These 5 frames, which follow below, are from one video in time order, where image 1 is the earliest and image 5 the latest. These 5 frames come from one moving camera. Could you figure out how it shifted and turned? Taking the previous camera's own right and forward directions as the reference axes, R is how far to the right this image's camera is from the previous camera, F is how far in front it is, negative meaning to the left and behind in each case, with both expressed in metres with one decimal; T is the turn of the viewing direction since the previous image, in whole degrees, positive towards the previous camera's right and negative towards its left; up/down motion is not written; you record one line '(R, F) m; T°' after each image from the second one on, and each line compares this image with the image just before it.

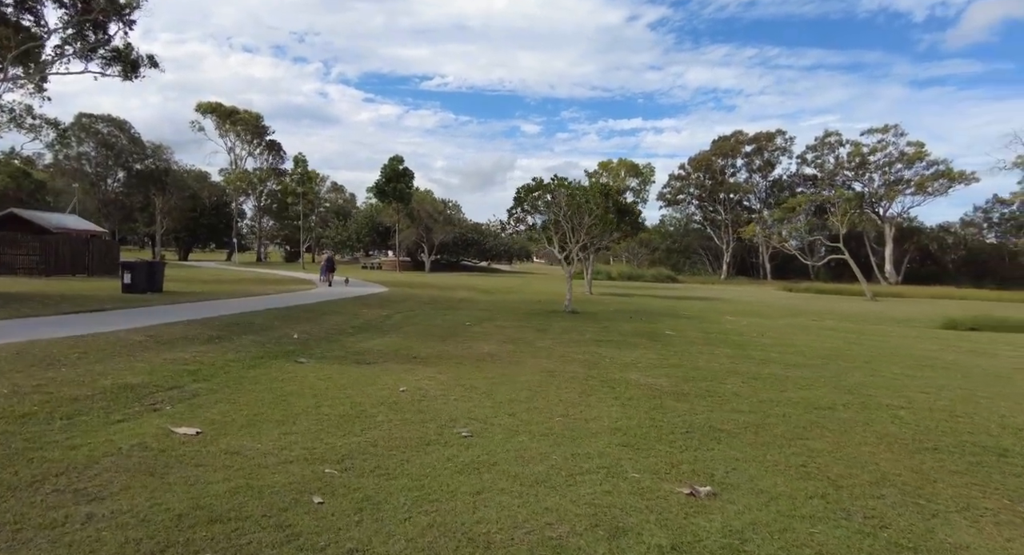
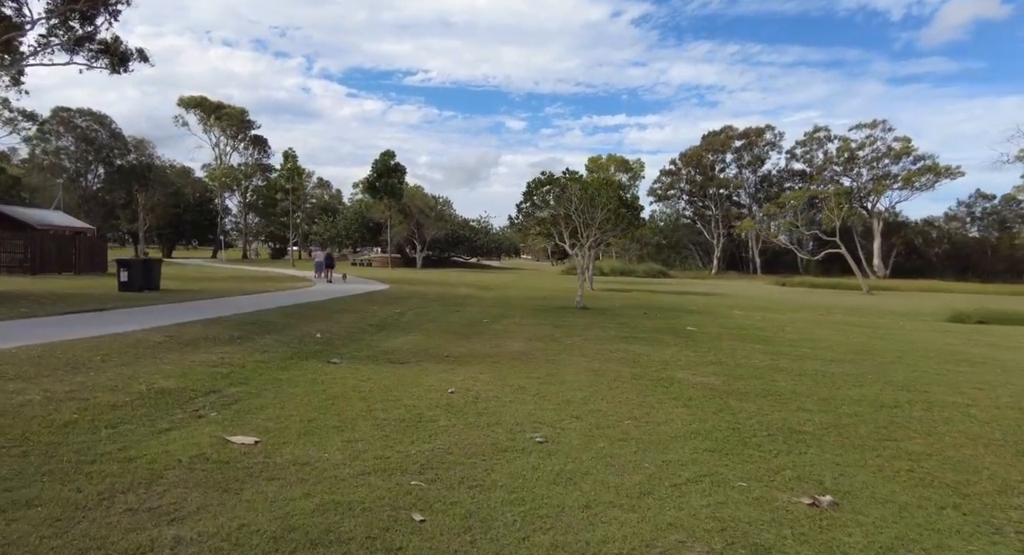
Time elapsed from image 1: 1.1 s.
(-0.8, +0.3) m; +1°
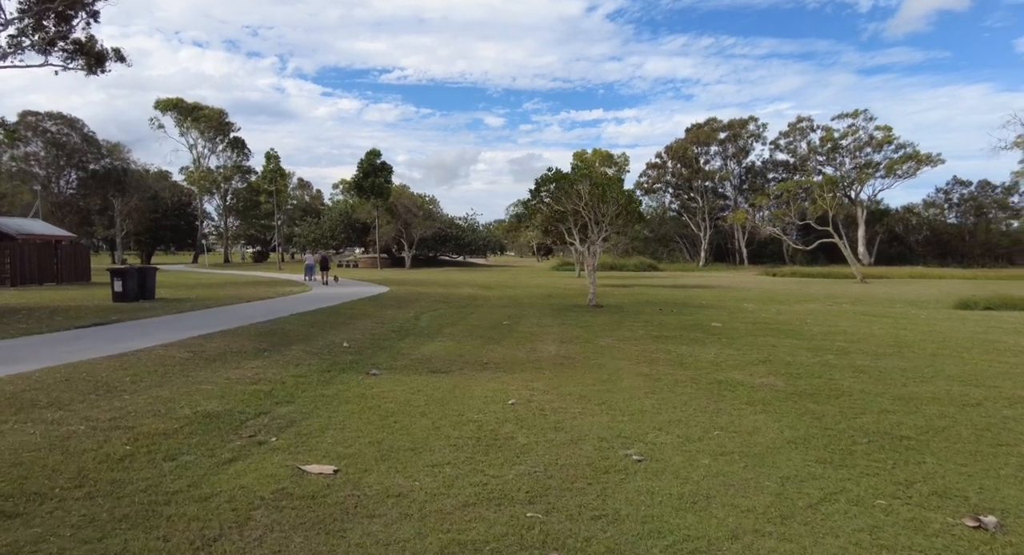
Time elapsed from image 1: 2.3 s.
(-0.8, +0.4) m; +2°
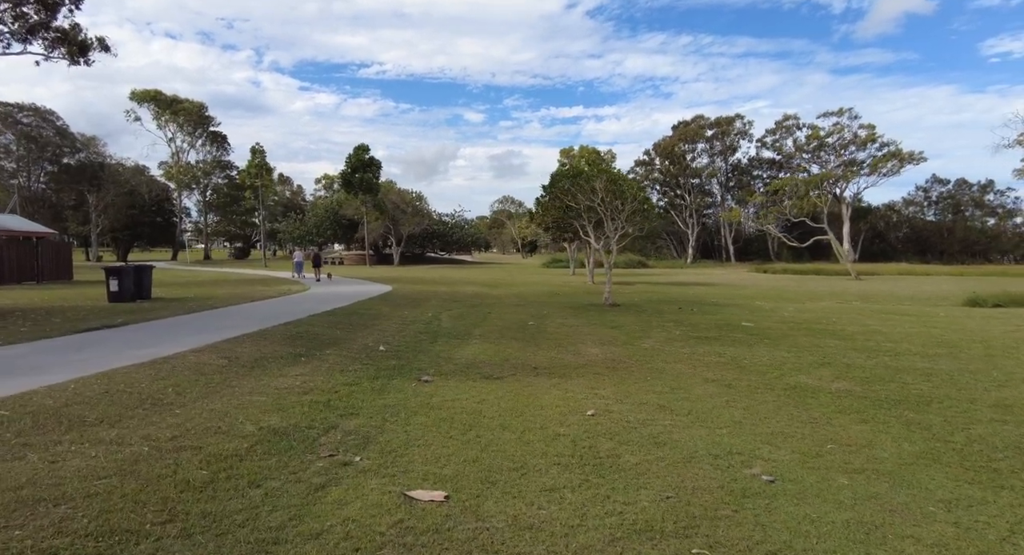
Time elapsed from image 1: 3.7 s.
(-1.0, +0.5) m; +2°
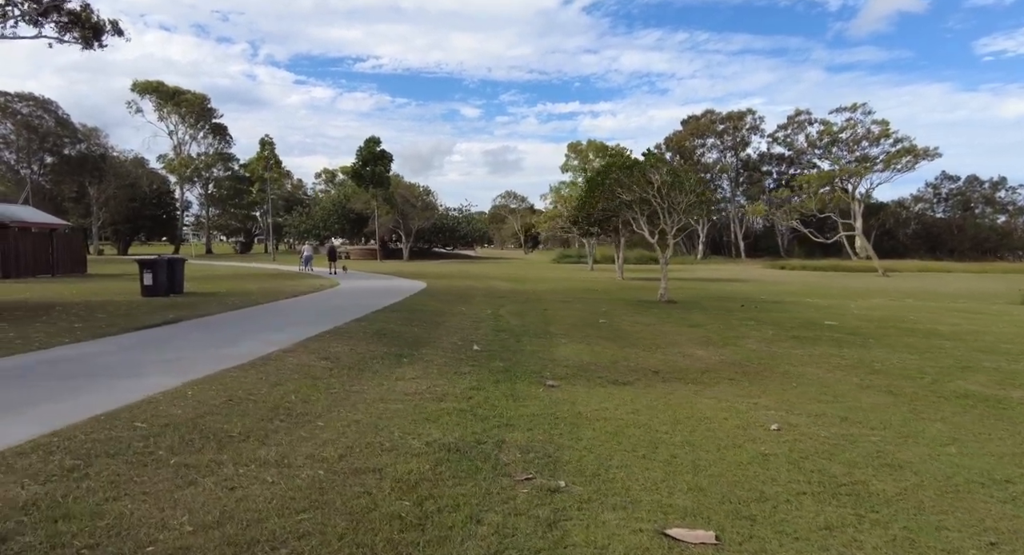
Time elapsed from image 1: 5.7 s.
(-1.6, +0.8) m; +1°
